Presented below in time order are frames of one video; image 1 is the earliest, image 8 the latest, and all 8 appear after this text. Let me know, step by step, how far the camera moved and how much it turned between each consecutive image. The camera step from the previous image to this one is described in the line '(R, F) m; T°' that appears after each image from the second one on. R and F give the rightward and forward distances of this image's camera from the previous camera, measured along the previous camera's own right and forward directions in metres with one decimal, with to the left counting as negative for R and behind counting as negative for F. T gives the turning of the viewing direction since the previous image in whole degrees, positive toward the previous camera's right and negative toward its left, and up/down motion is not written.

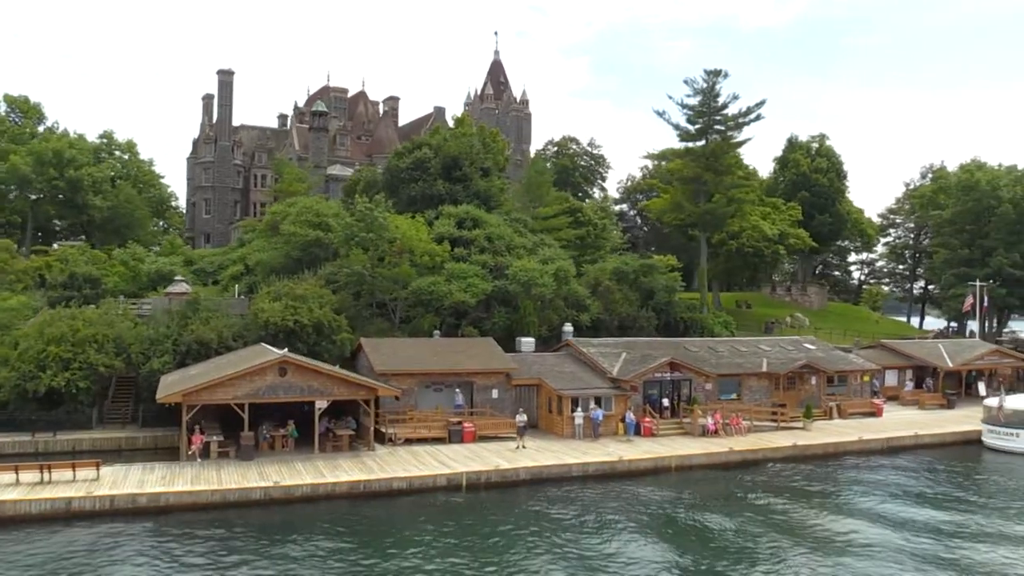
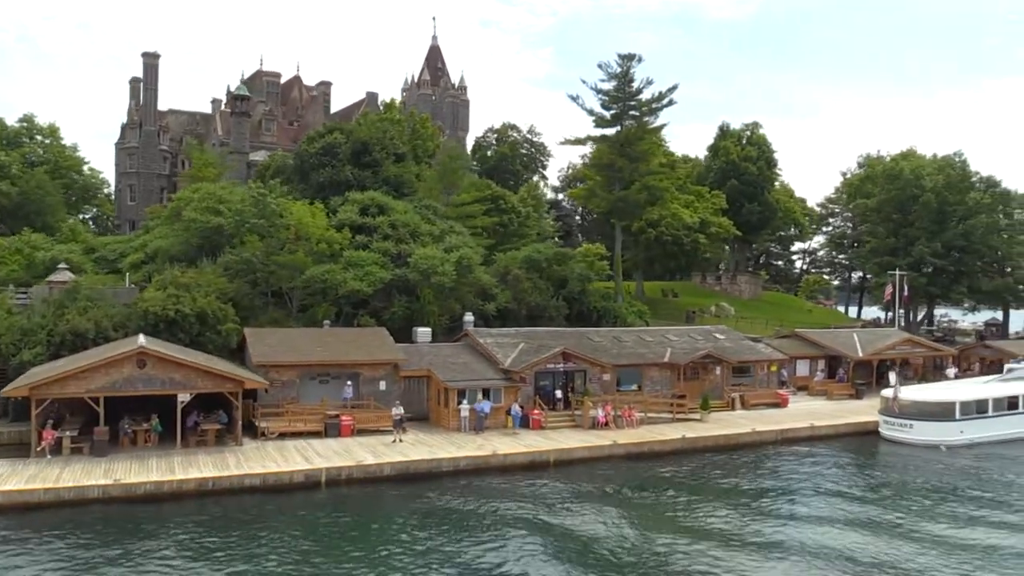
(+3.4, +1.2) m; +2°
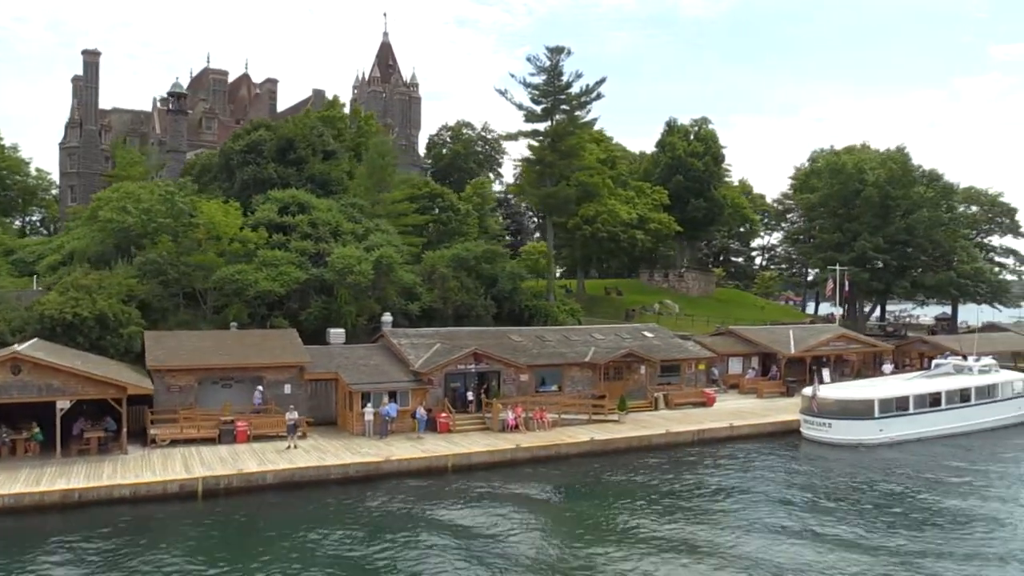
(+3.0, +1.1) m; +1°
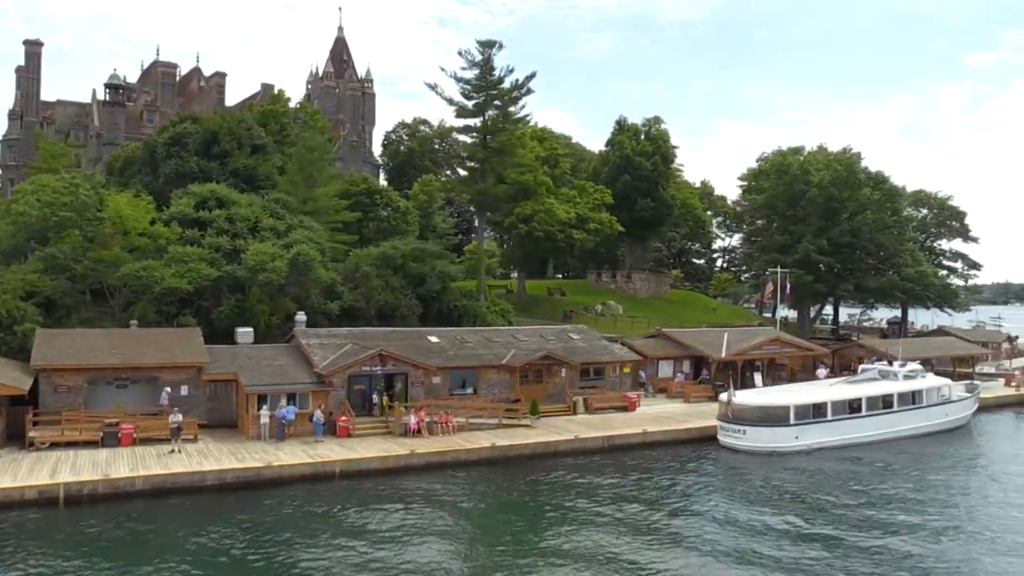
(+2.9, +1.2) m; +1°
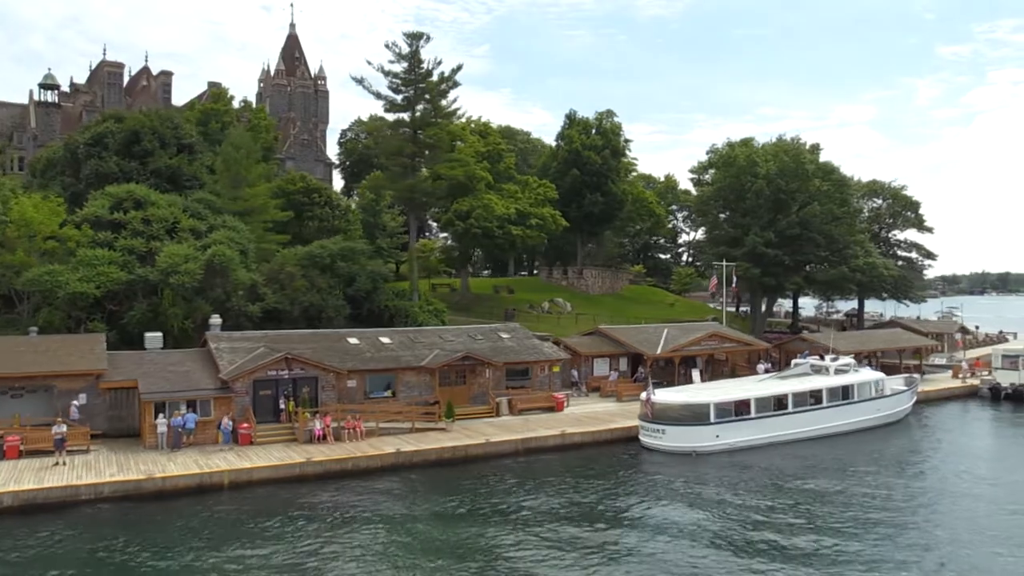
(+2.9, +1.2) m; +1°
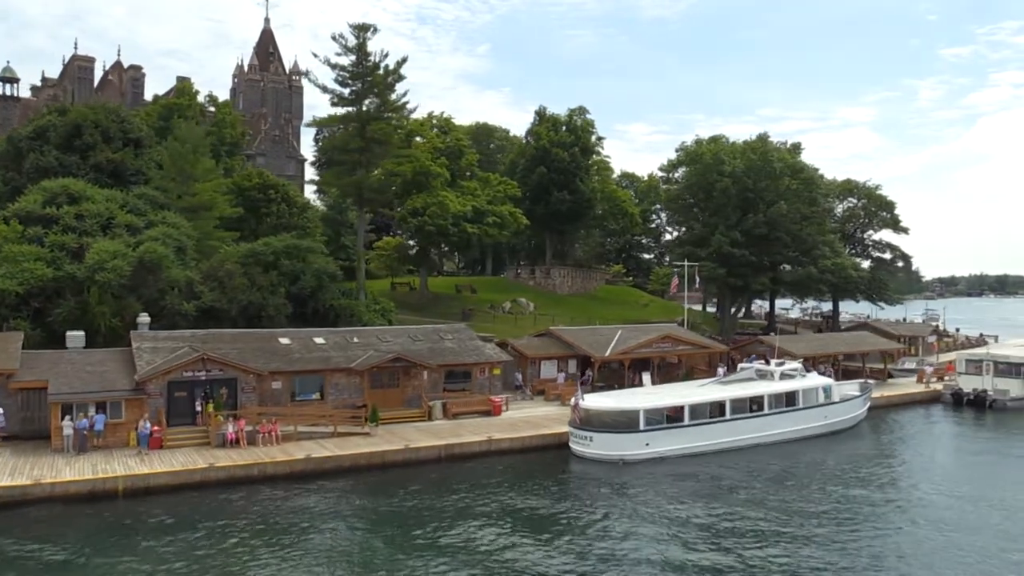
(+2.8, +1.3) m; 0°
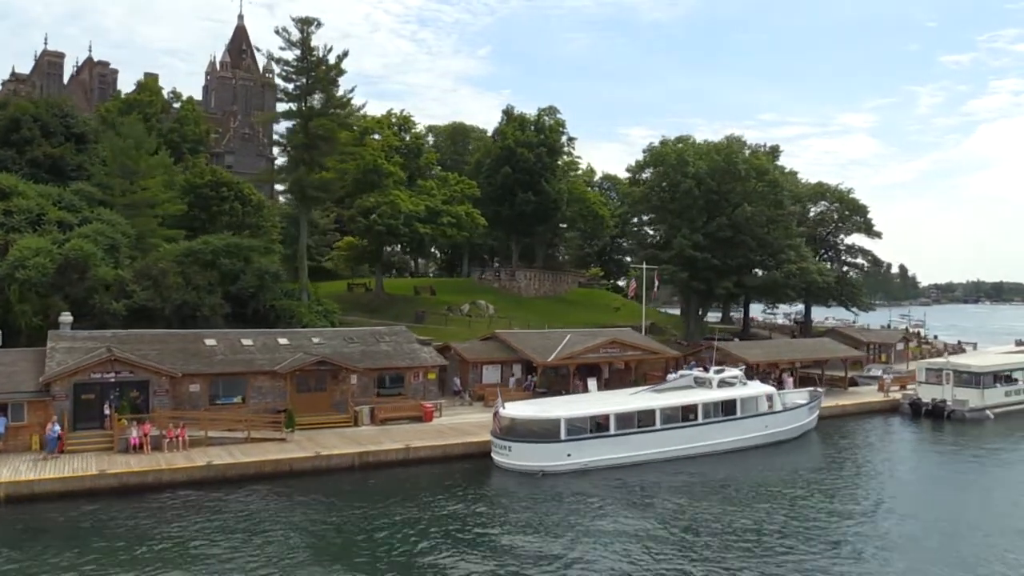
(+2.8, +1.3) m; 0°
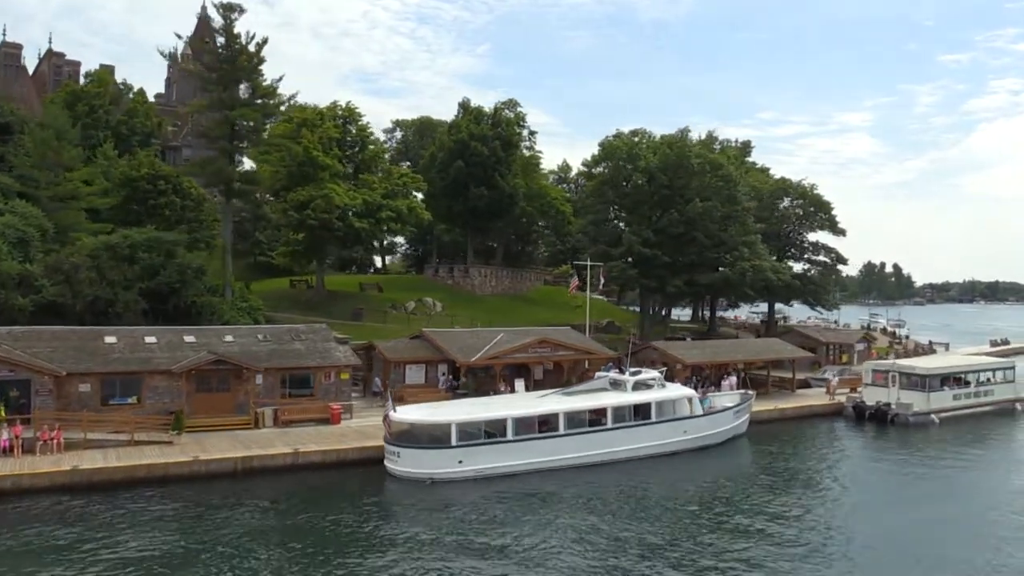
(+3.5, +1.6) m; 0°
